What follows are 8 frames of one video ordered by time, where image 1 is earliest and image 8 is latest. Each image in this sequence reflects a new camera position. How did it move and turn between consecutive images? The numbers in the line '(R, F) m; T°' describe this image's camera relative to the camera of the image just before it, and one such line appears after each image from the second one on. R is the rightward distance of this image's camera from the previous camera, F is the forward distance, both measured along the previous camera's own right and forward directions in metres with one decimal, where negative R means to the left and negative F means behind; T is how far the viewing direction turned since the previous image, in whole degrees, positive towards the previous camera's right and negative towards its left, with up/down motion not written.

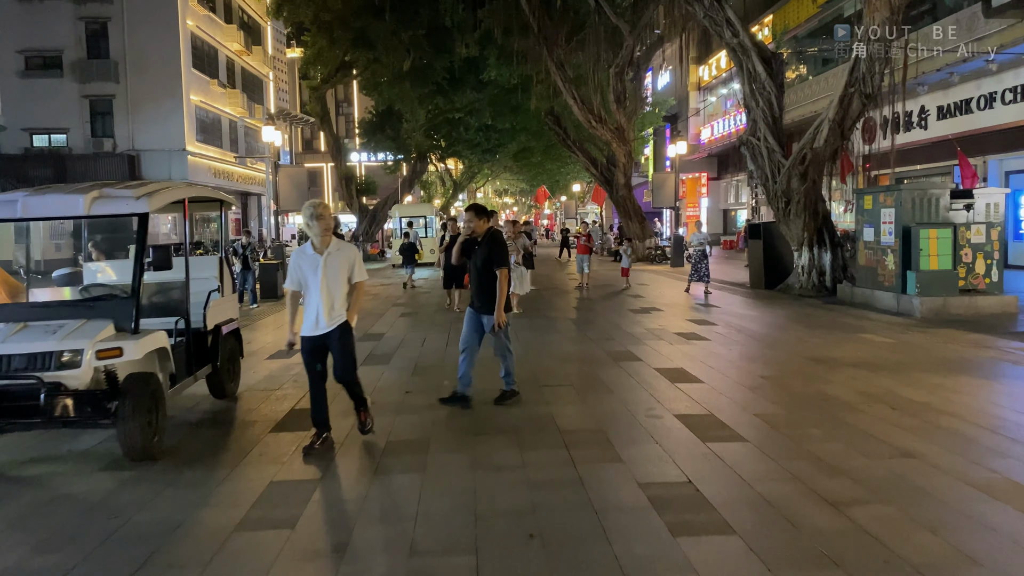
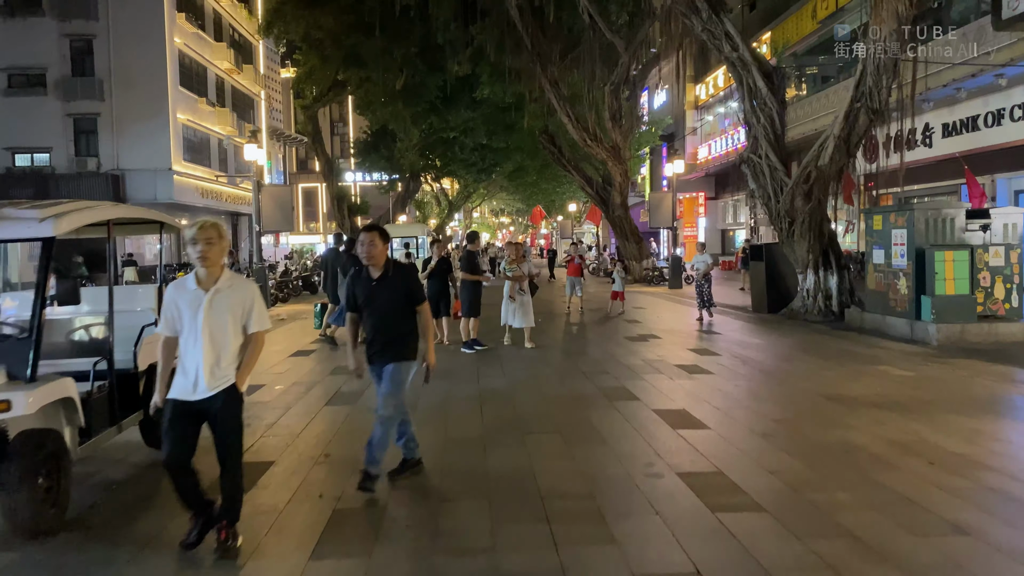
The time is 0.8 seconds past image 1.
(+0.1, +0.7) m; 0°
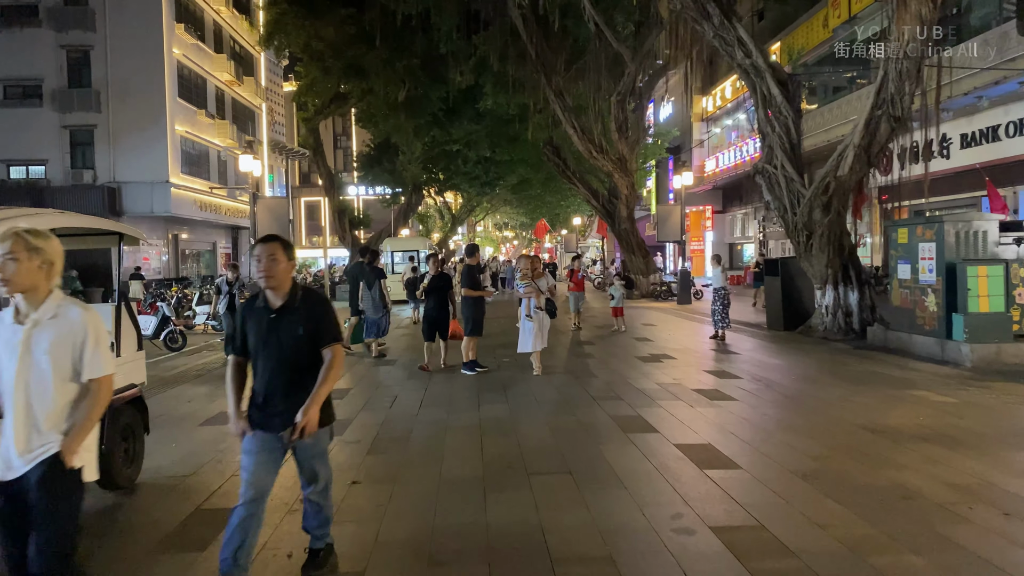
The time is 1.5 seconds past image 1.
(0.0, +0.6) m; 0°
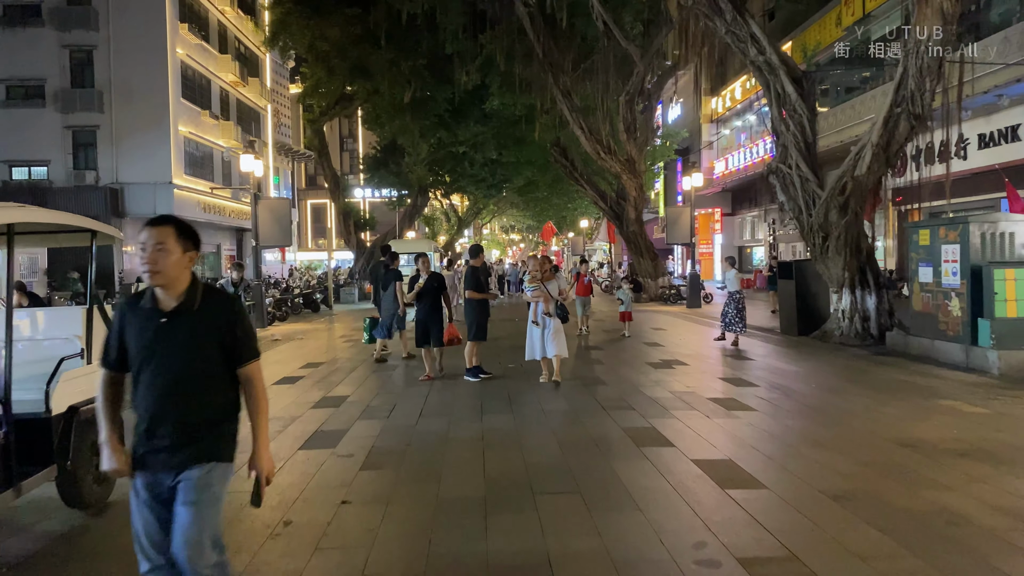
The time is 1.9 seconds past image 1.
(0.0, +0.4) m; 0°
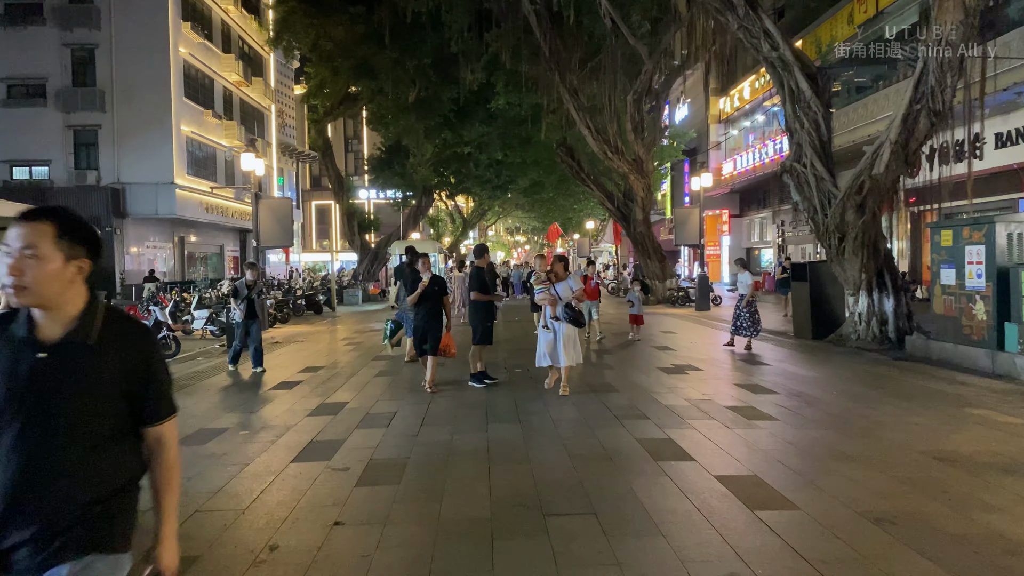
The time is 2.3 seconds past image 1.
(0.0, +0.4) m; 0°
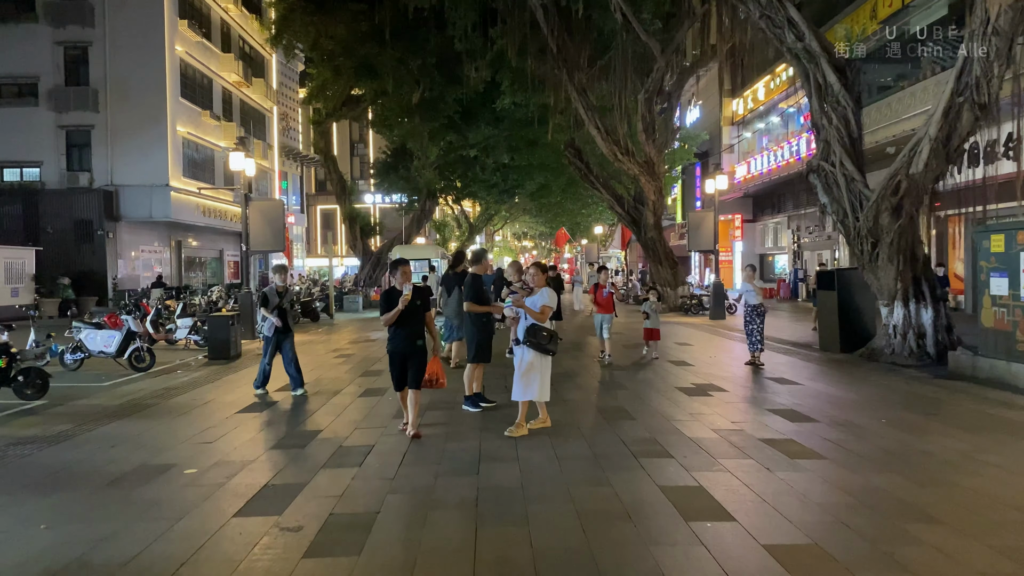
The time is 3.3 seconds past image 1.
(+0.1, +1.0) m; -1°
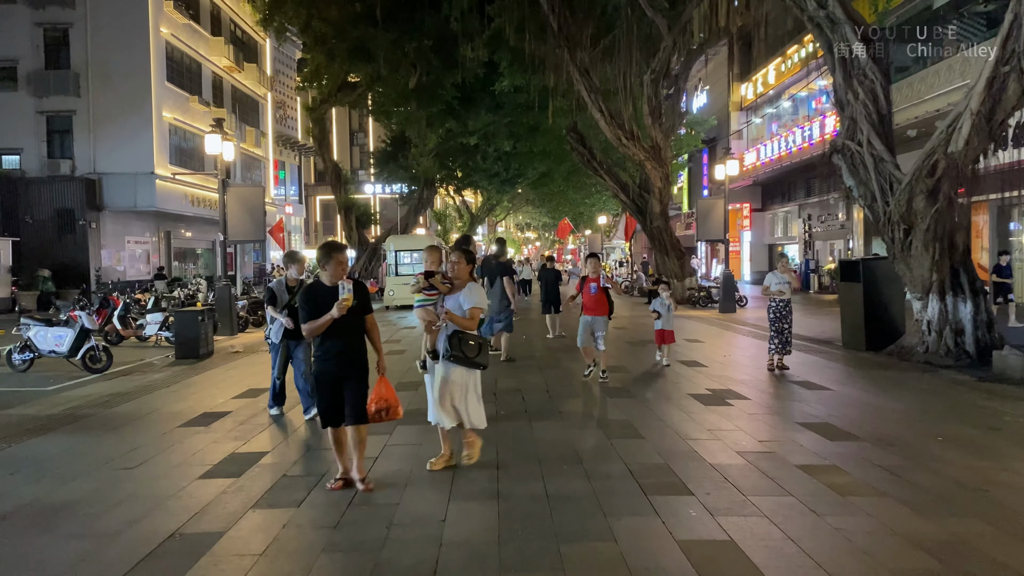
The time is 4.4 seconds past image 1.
(+0.1, +1.1) m; 0°
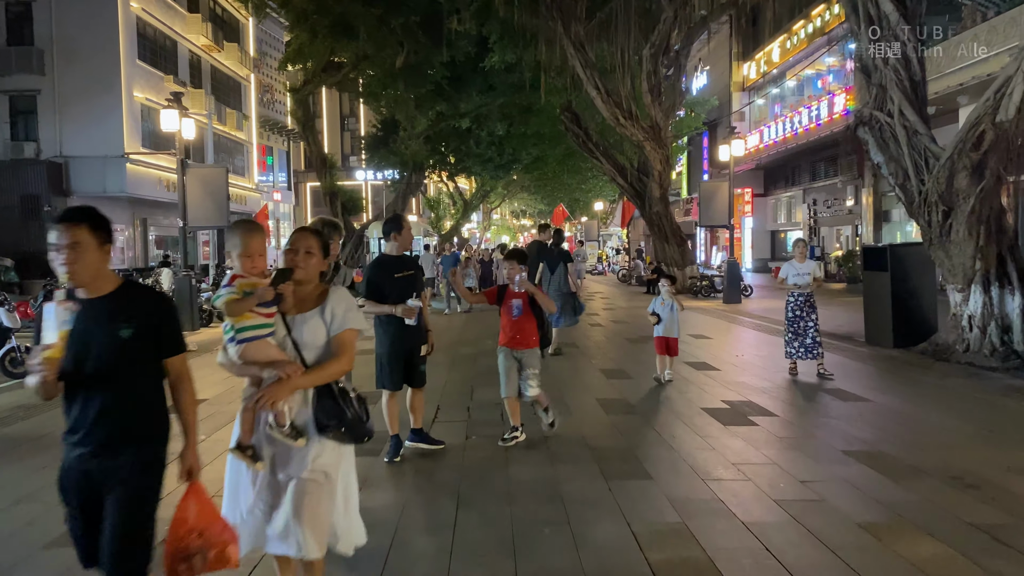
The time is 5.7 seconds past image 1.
(+0.1, +1.3) m; 0°
